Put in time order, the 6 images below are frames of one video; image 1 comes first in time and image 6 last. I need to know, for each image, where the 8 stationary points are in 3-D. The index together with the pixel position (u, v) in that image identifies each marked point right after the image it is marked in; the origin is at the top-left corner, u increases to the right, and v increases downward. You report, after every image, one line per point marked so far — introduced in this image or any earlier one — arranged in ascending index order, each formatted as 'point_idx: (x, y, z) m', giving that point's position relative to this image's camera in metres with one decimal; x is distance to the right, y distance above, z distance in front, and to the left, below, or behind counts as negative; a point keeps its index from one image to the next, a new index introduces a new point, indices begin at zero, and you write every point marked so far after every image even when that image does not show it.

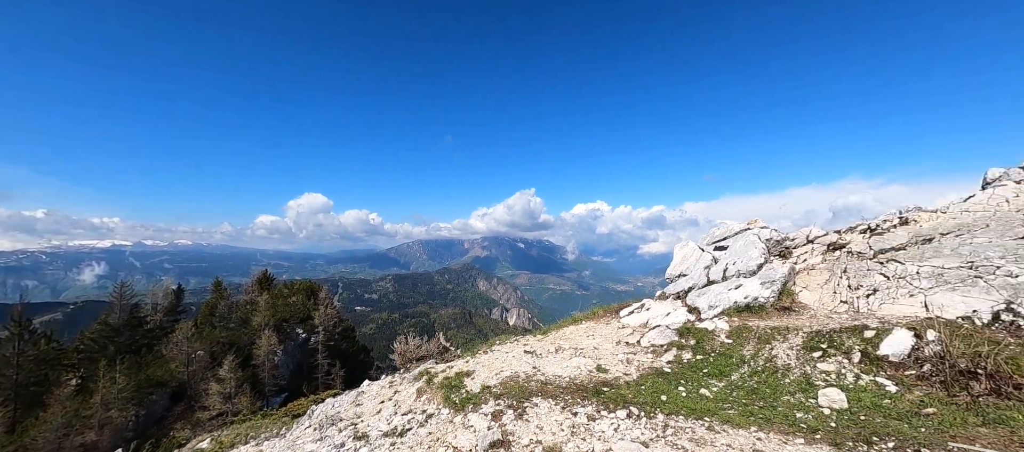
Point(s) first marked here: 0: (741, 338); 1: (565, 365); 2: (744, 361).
0: (+6.9, -3.4, +11.2) m
1: (+1.5, -3.8, +10.2) m
2: (+6.3, -3.7, +10.1) m
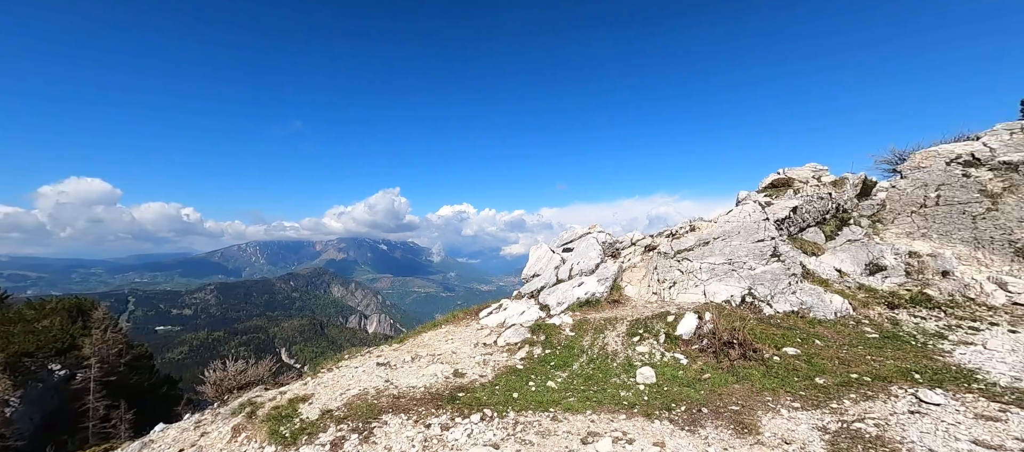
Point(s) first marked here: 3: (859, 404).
0: (+2.4, -3.5, +12.7) m
1: (-2.4, -3.9, +9.8) m
2: (+2.2, -3.8, +11.4) m
3: (+7.8, -4.0, +8.4) m
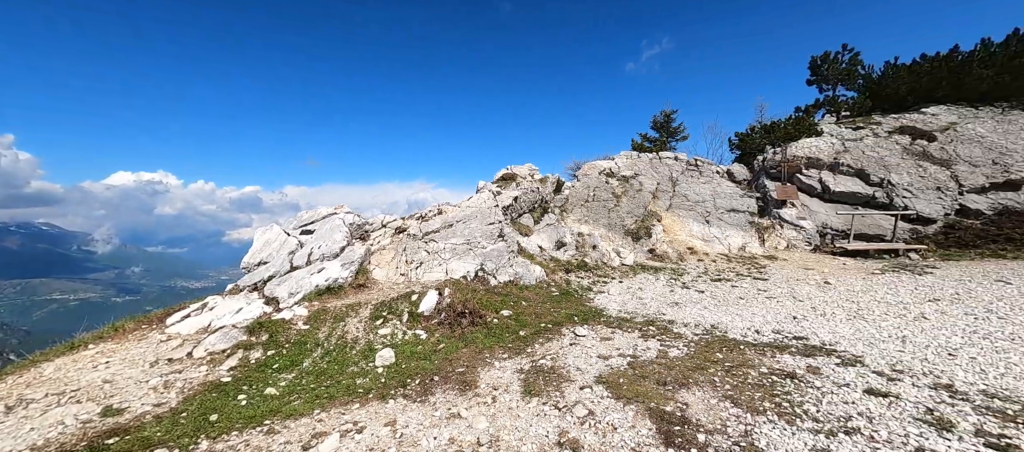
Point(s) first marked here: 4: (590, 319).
0: (-5.9, -2.9, +11.4) m
1: (-8.1, -3.4, +6.3) m
2: (-5.4, -3.3, +10.3) m
3: (+0.9, -3.6, +11.2) m
4: (+2.8, -3.4, +13.6) m
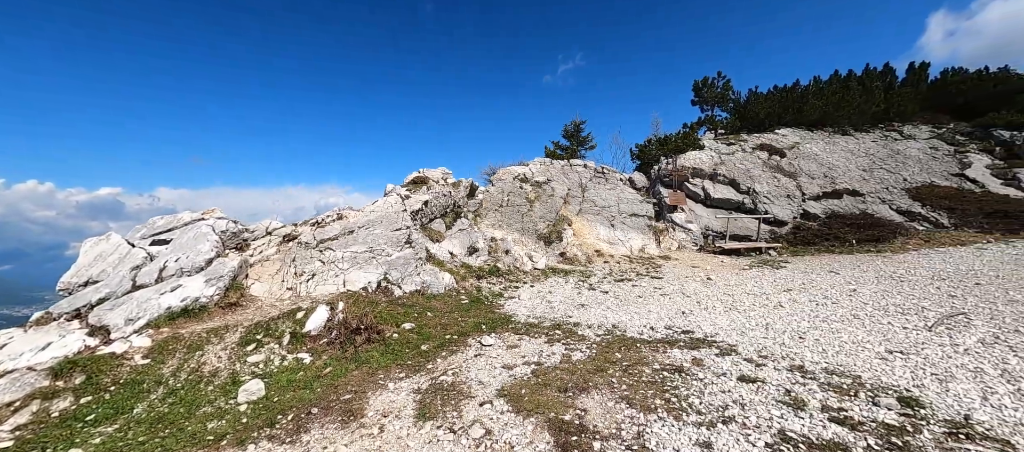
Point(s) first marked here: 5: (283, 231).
0: (-8.6, -3.1, +9.2) m
1: (-9.6, -3.6, +3.7) m
2: (-7.8, -3.5, +8.2) m
3: (-1.8, -3.7, +10.4) m
4: (-0.5, -3.6, +13.2) m
5: (-10.9, -0.3, +17.7) m
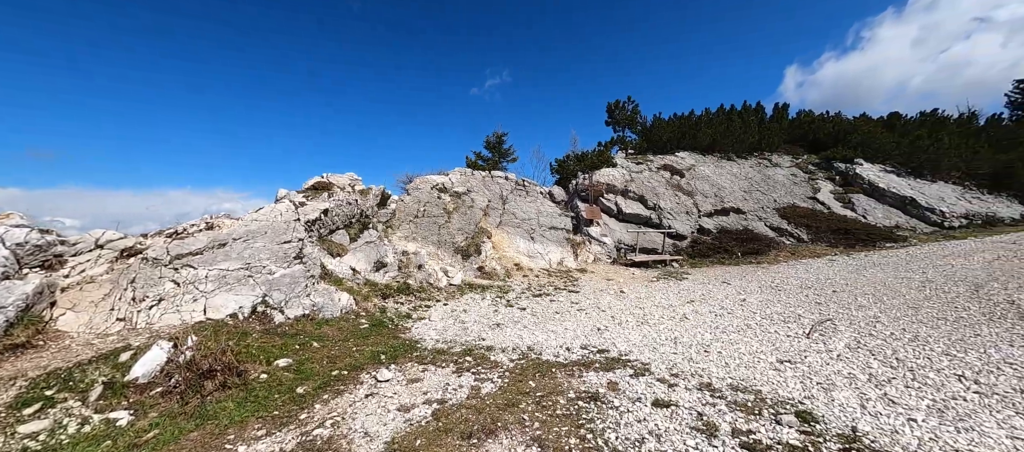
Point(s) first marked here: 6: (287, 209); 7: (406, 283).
0: (-10.6, -3.3, +5.9) m
1: (-10.5, -3.6, +0.4) m
2: (-9.6, -3.6, +5.2) m
3: (-4.2, -4.1, +8.5) m
4: (-3.5, -4.0, +11.5) m
5: (-14.5, -0.7, +13.9) m
6: (-11.5, +0.8, +19.0) m
7: (-5.5, -3.0, +19.4) m
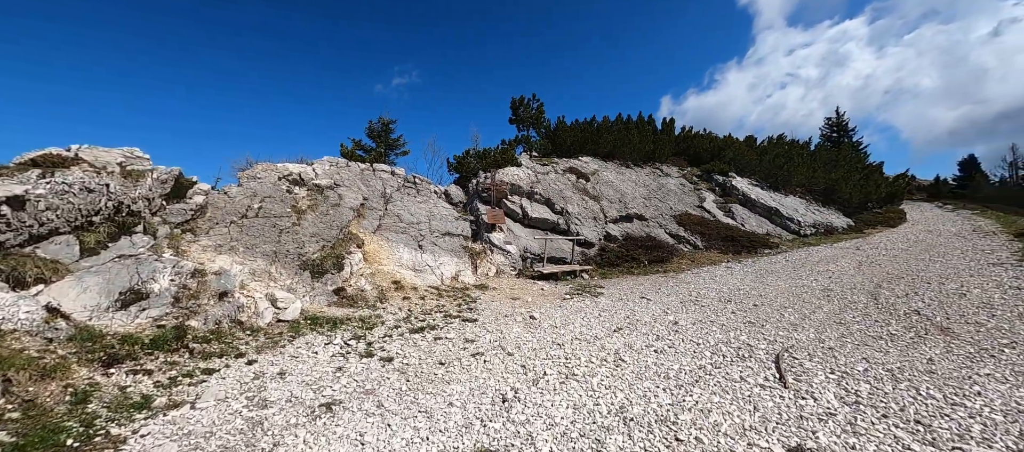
0: (-11.5, -3.1, -2.9) m
1: (-10.0, -3.3, -8.3) m
2: (-10.4, -3.5, -3.4) m
3: (-6.0, -4.0, +1.2) m
4: (-6.0, -4.0, +4.3) m
5: (-17.3, -0.6, +3.8) m
6: (-15.7, +0.8, +9.5) m
7: (-10.0, -3.1, +11.4) m
